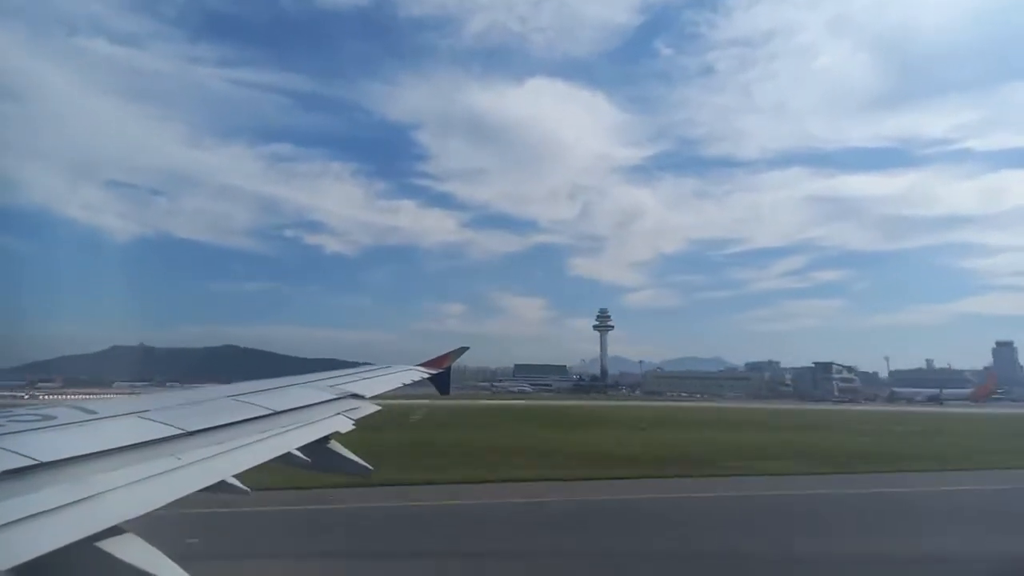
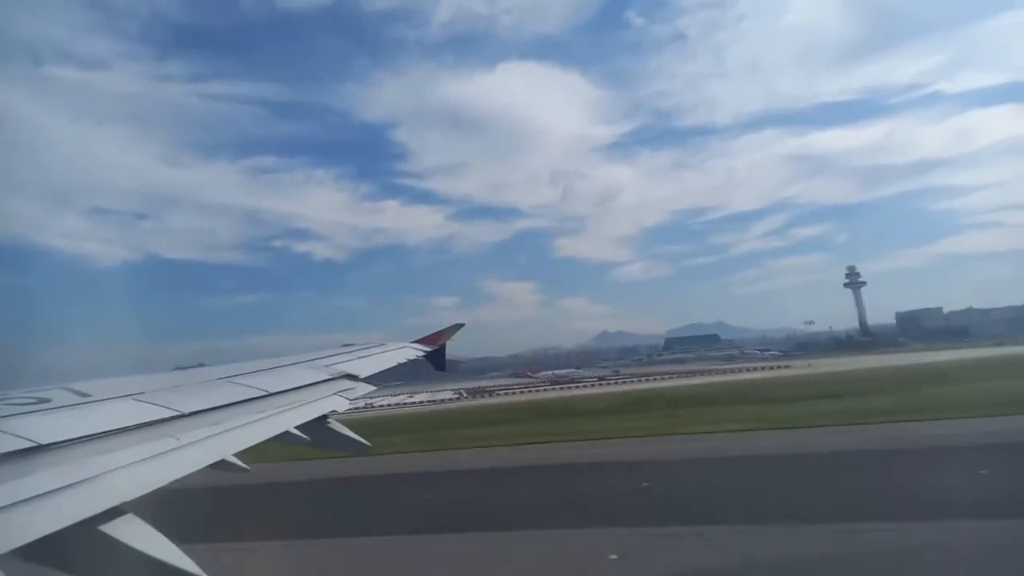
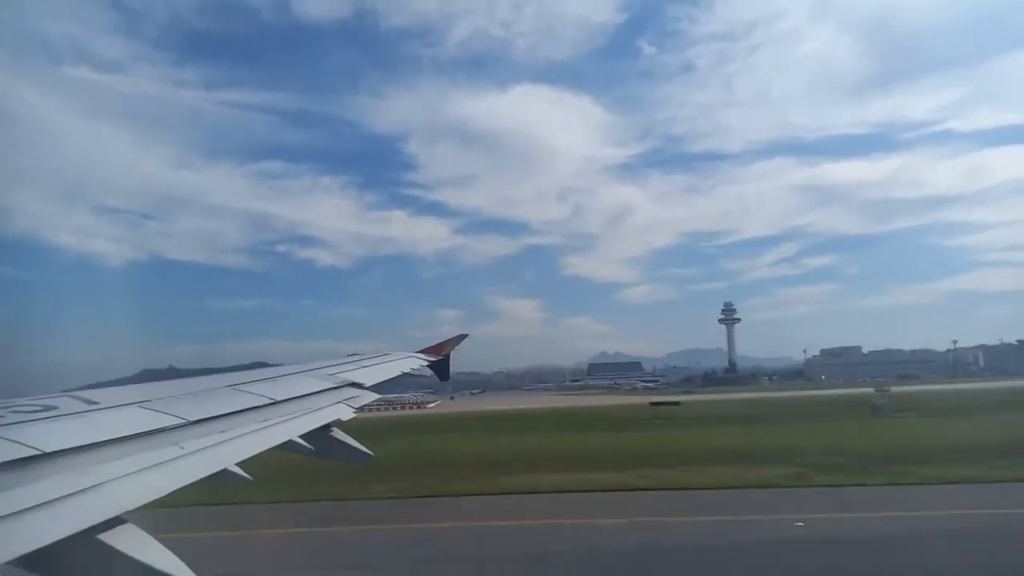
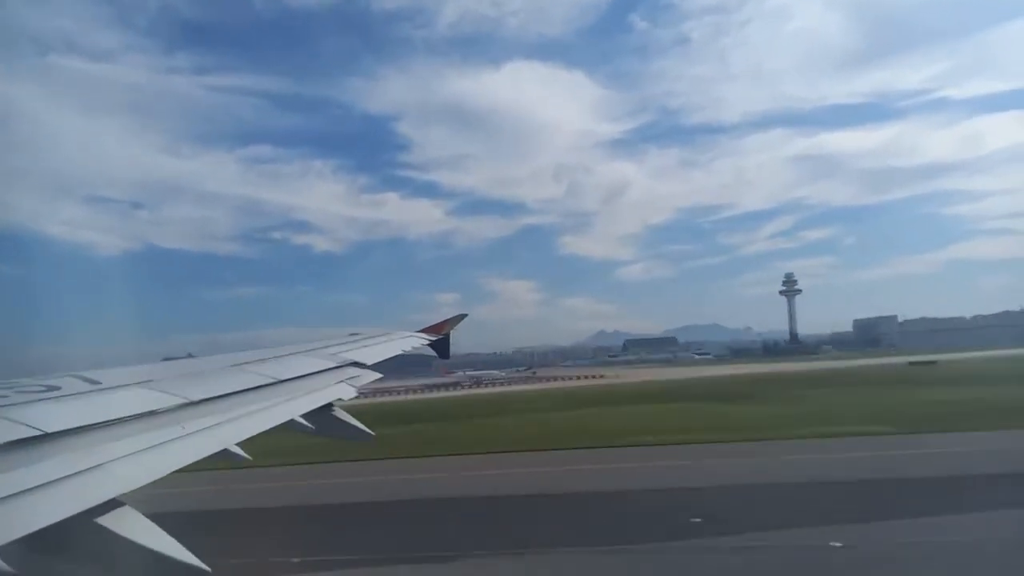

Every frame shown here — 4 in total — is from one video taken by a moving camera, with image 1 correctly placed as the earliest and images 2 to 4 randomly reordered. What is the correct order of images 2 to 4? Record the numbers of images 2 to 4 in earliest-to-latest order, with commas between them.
3, 4, 2
